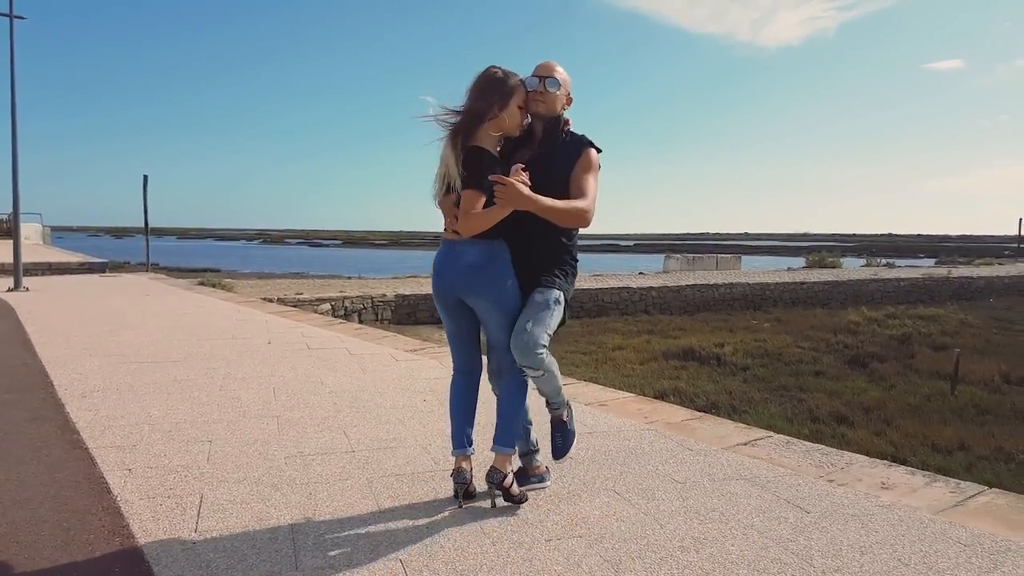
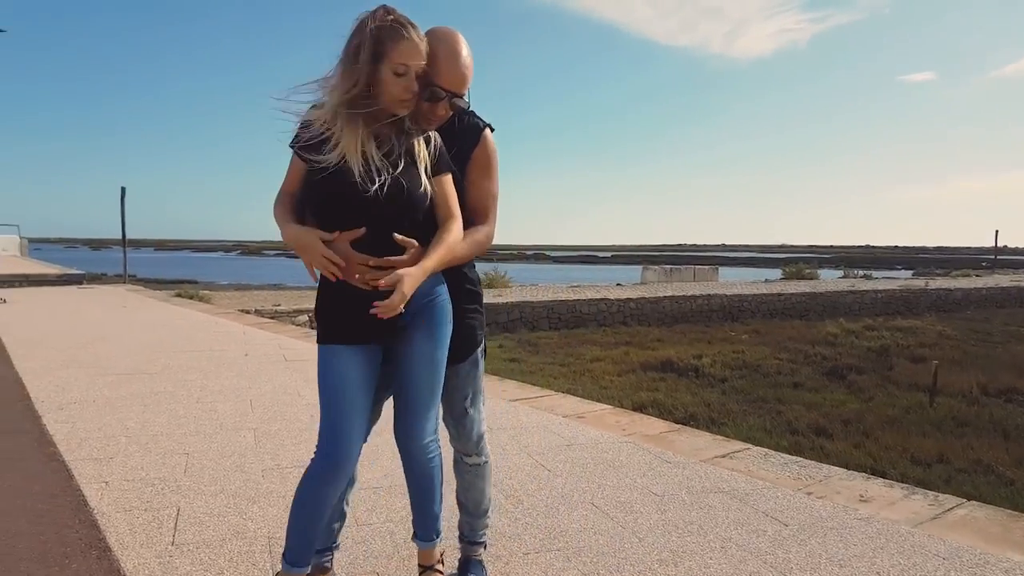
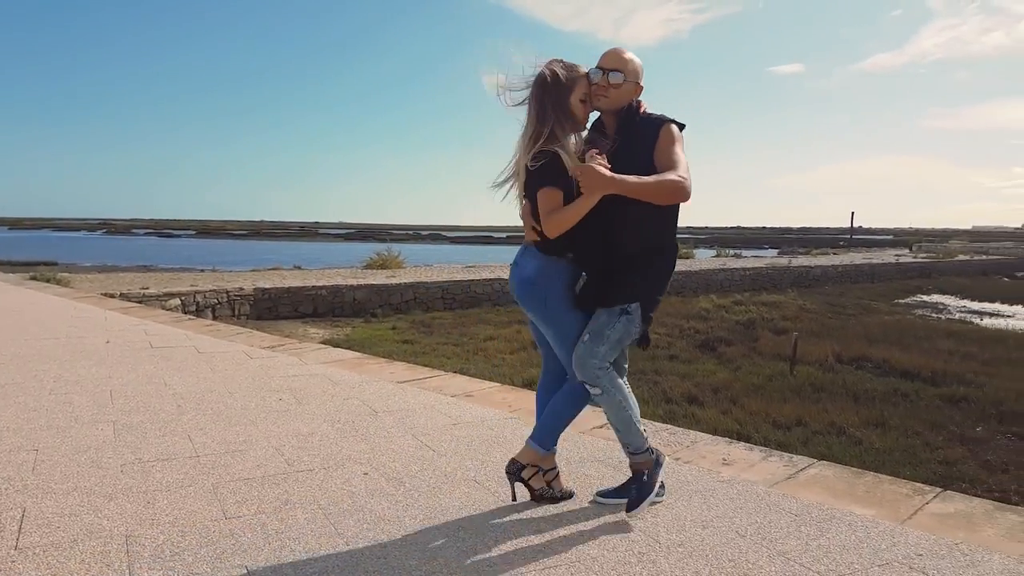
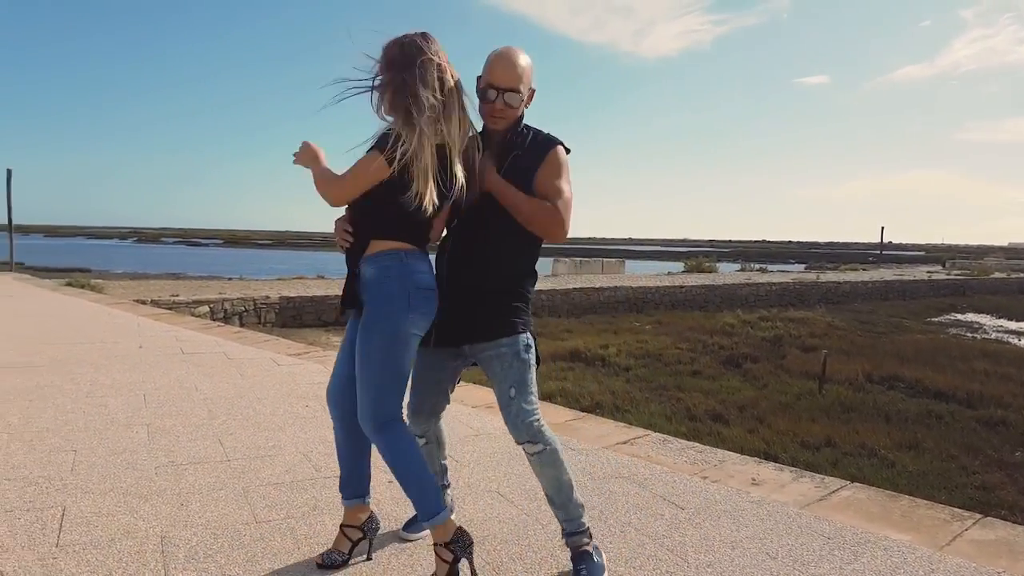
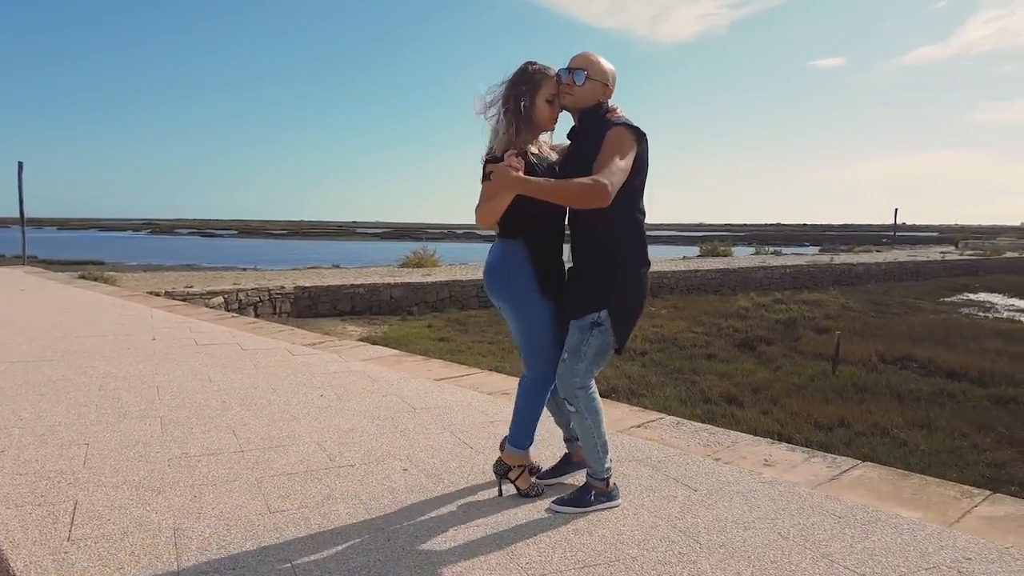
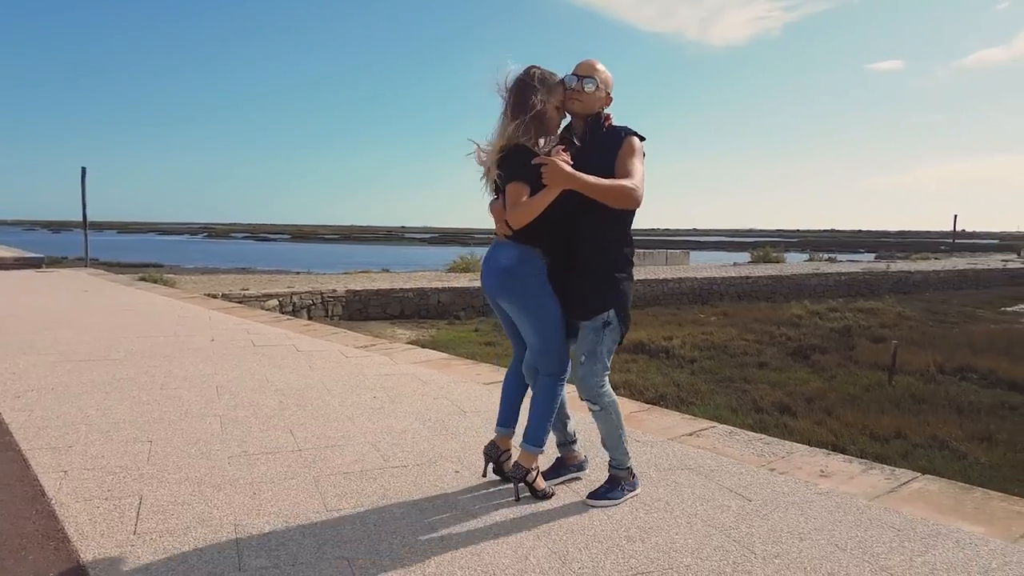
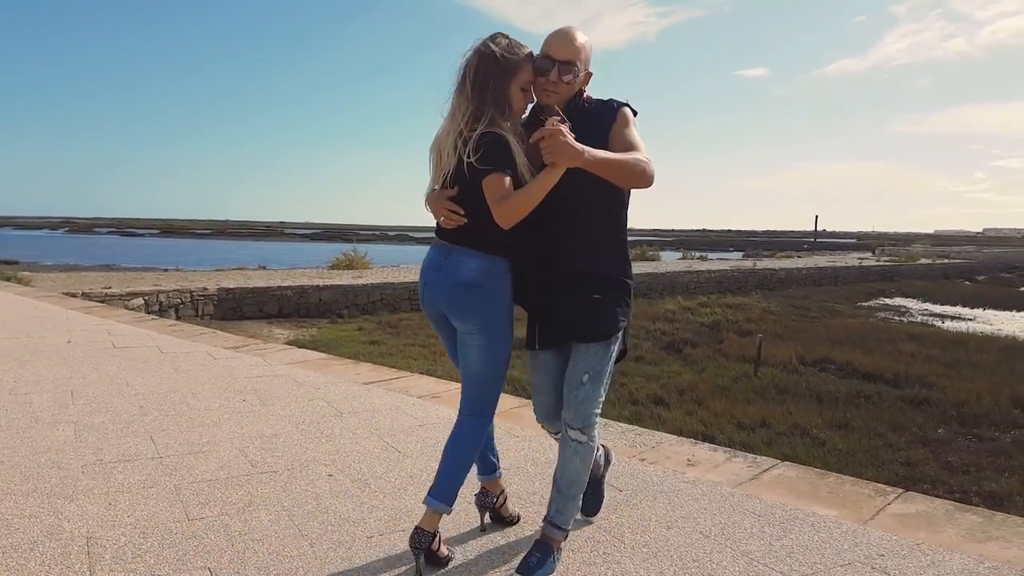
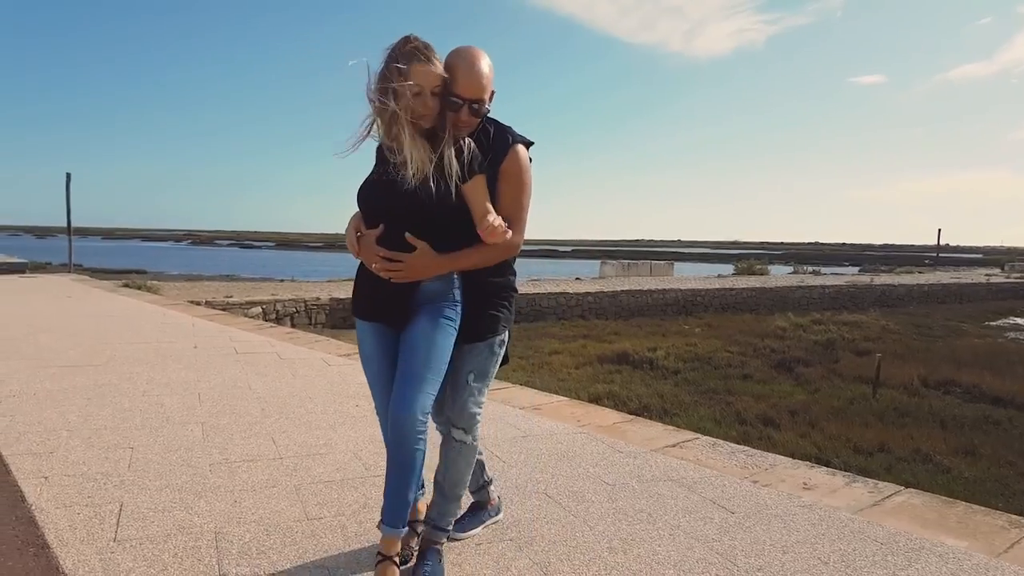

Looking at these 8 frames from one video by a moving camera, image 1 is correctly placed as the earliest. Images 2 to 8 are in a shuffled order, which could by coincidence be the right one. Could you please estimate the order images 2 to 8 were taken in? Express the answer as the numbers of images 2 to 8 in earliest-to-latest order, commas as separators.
6, 5, 3, 7, 4, 8, 2
